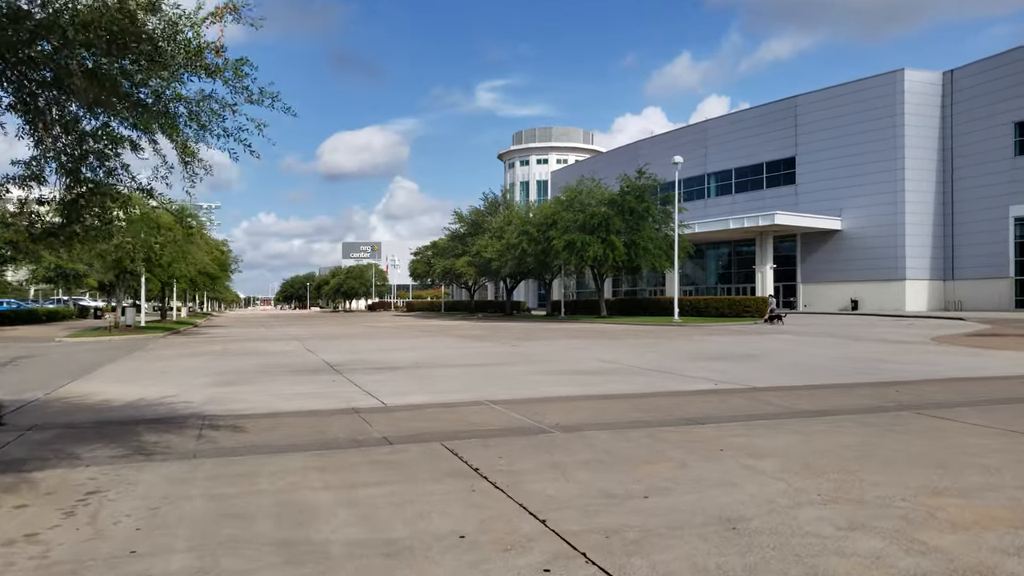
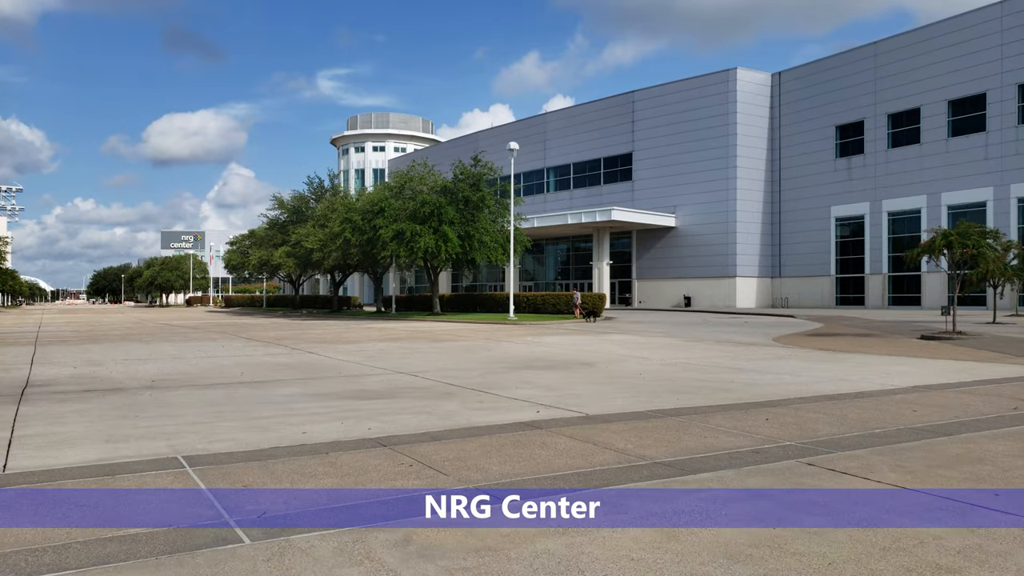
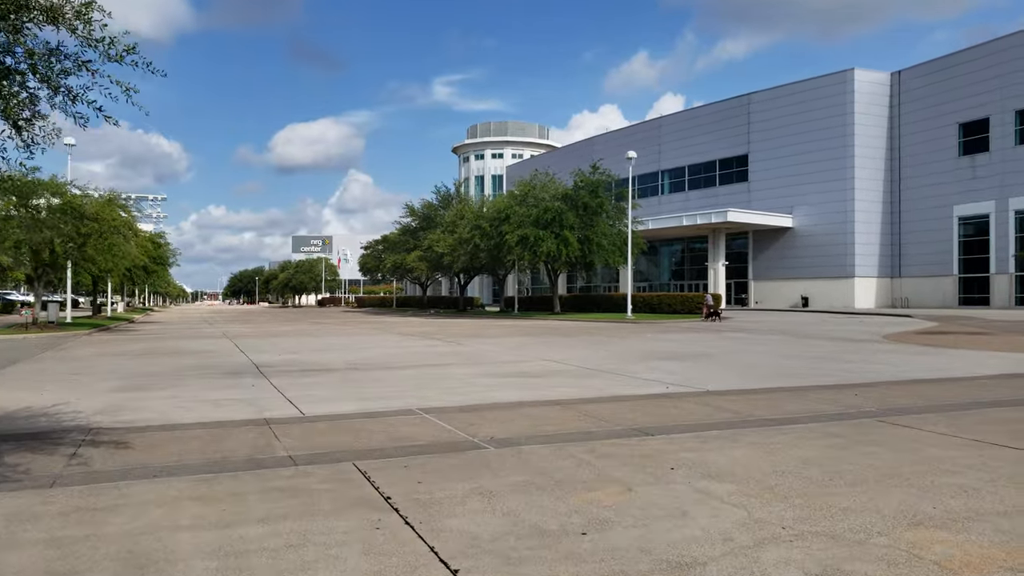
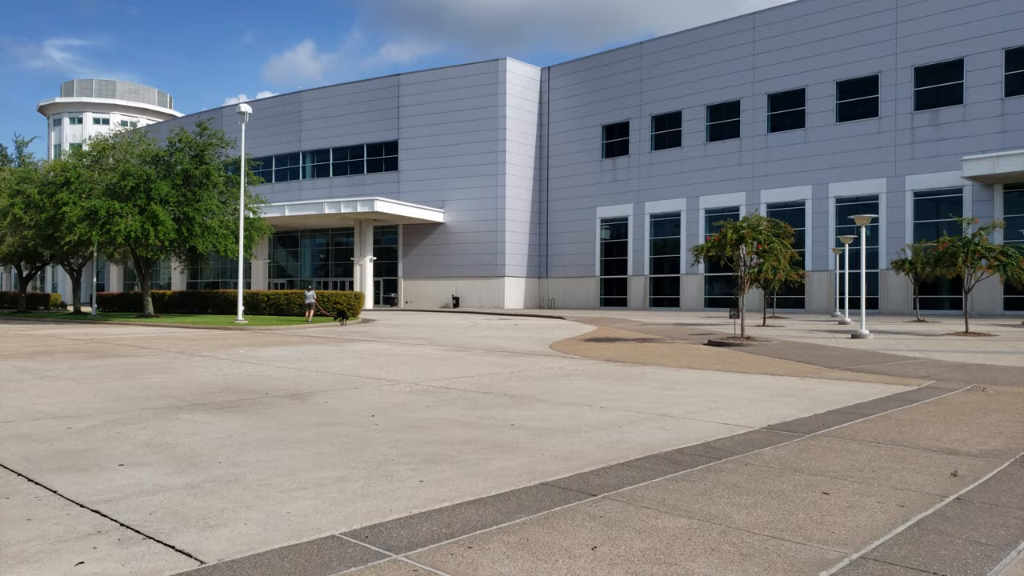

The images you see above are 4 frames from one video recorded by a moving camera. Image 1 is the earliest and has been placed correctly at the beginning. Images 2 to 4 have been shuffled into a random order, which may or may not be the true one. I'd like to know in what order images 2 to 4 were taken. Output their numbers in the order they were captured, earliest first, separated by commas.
3, 2, 4
